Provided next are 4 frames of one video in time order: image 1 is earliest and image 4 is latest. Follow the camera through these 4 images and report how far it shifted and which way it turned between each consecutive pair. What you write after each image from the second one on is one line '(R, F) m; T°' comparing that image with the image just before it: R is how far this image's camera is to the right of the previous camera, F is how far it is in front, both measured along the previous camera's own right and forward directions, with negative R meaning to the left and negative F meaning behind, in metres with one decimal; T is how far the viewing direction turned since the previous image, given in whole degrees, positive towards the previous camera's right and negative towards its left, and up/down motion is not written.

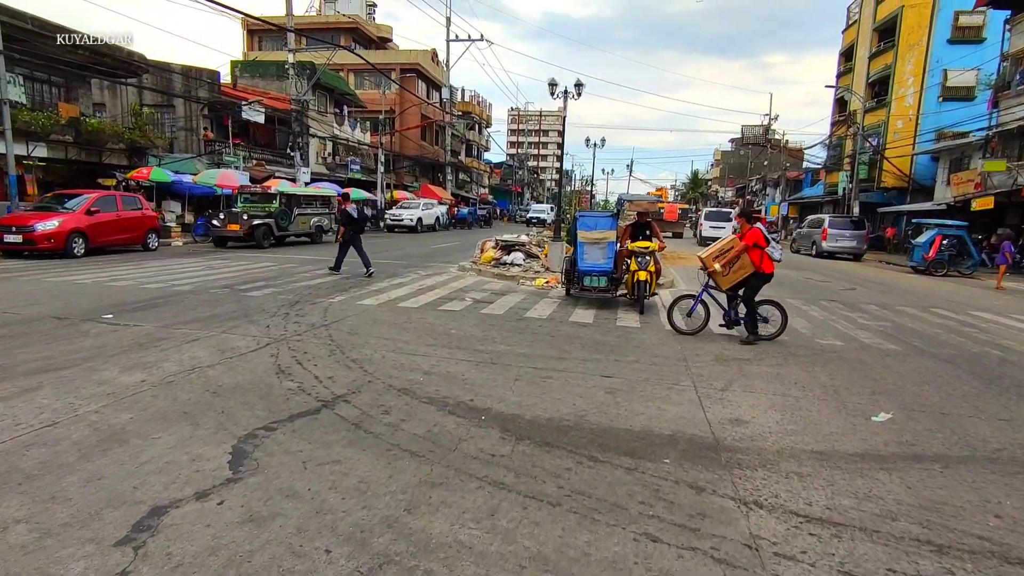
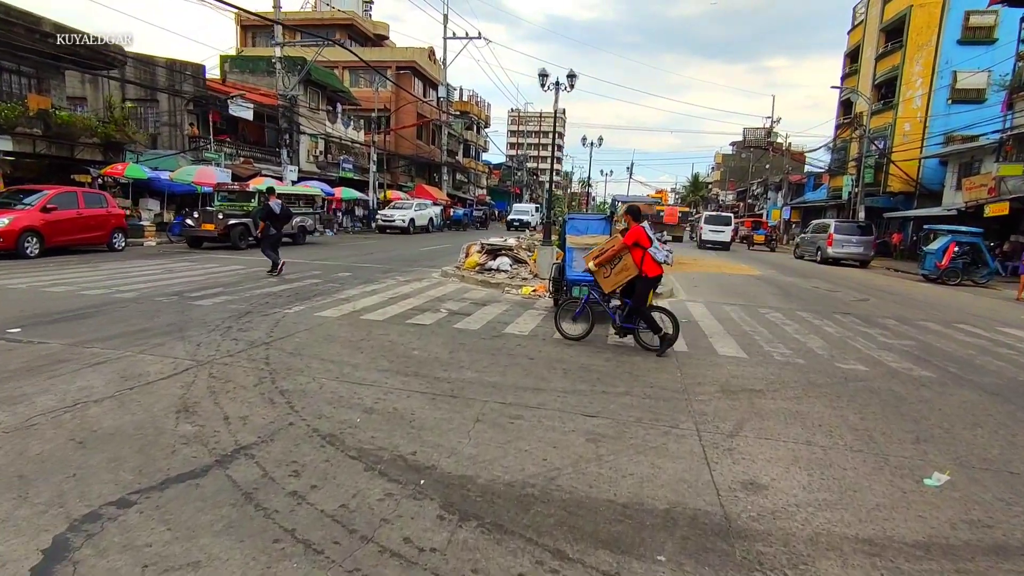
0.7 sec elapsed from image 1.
(+0.3, +1.0) m; 0°
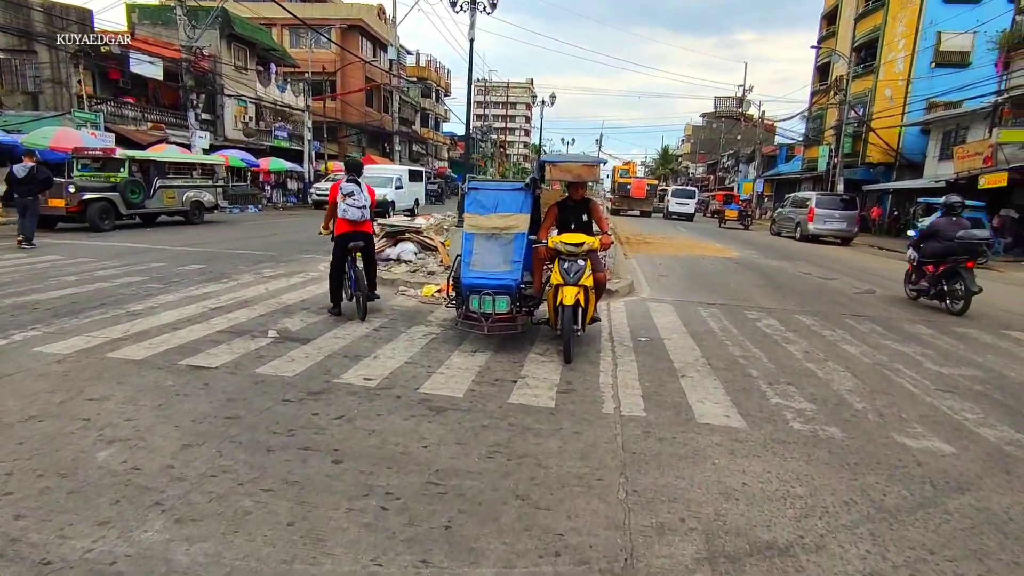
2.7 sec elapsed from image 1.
(+1.1, +3.1) m; +3°
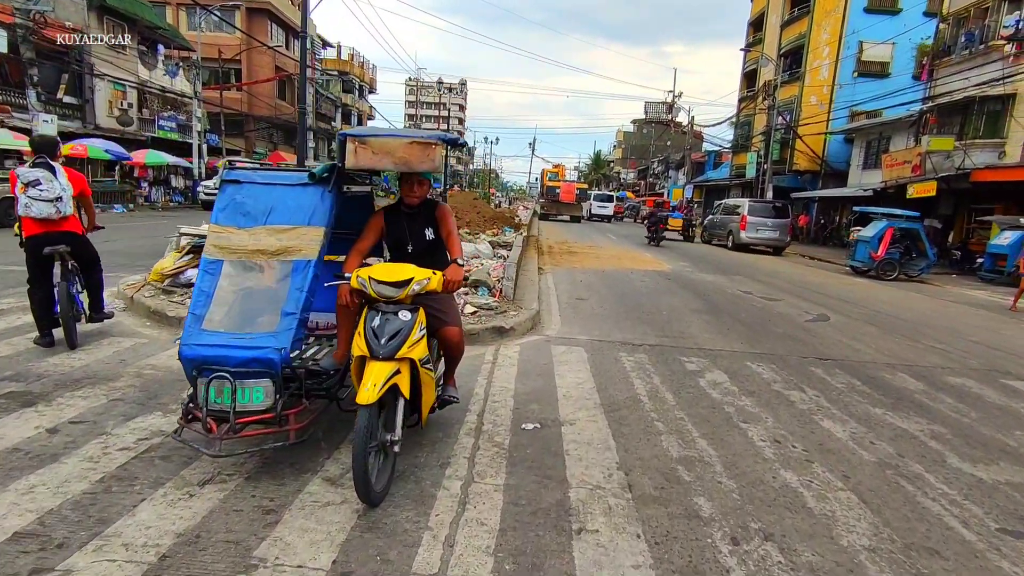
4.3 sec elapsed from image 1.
(+0.9, +2.4) m; +6°
